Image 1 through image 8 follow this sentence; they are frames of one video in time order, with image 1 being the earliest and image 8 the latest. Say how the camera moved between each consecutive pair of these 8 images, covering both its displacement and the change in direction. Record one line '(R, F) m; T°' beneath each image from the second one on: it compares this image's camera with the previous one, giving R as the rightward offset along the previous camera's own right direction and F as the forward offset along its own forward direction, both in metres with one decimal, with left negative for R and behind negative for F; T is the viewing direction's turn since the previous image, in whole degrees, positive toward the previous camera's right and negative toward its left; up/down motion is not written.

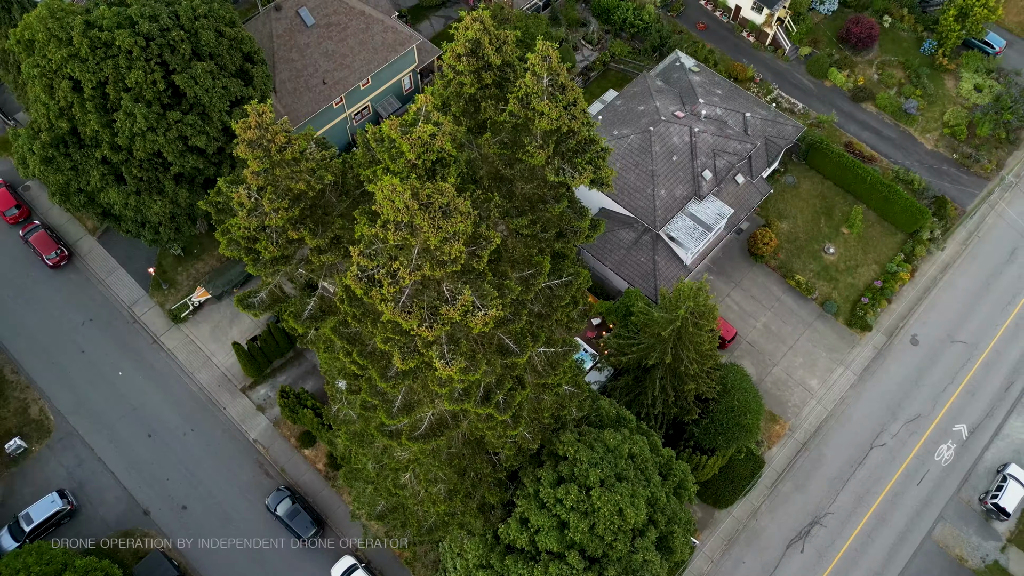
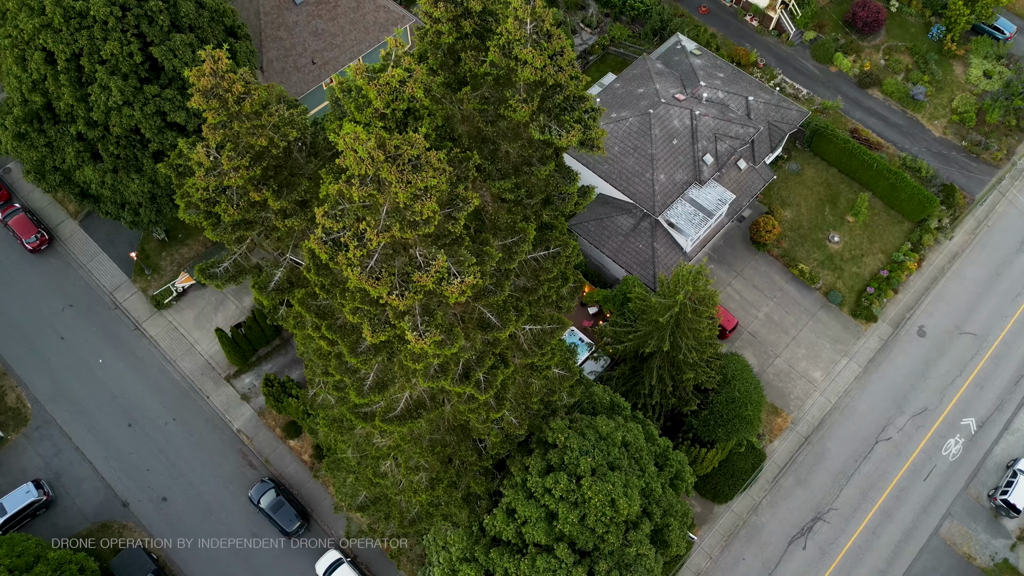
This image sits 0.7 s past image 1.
(+0.4, +1.2) m; 0°
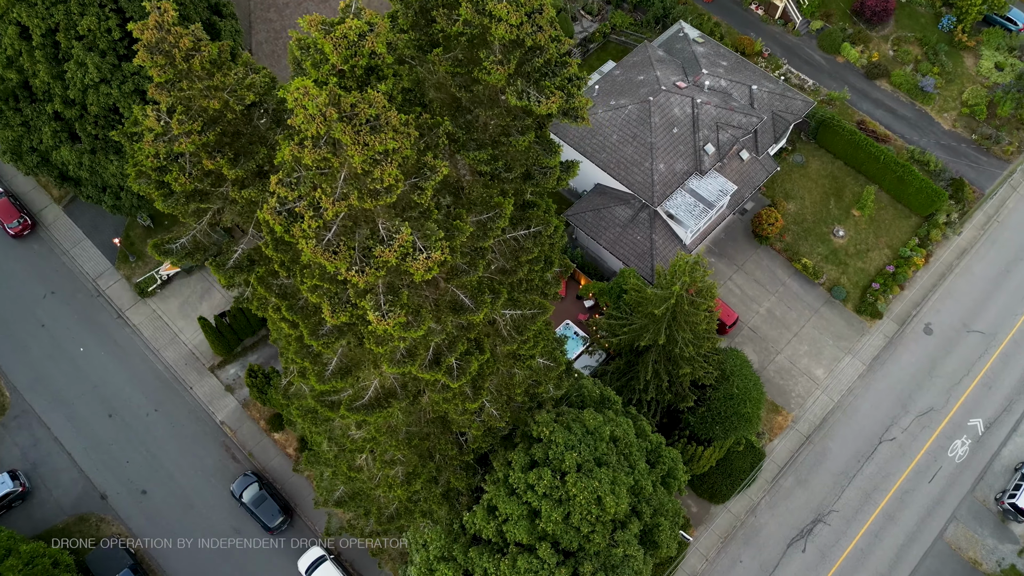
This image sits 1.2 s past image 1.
(+0.5, +1.0) m; 0°
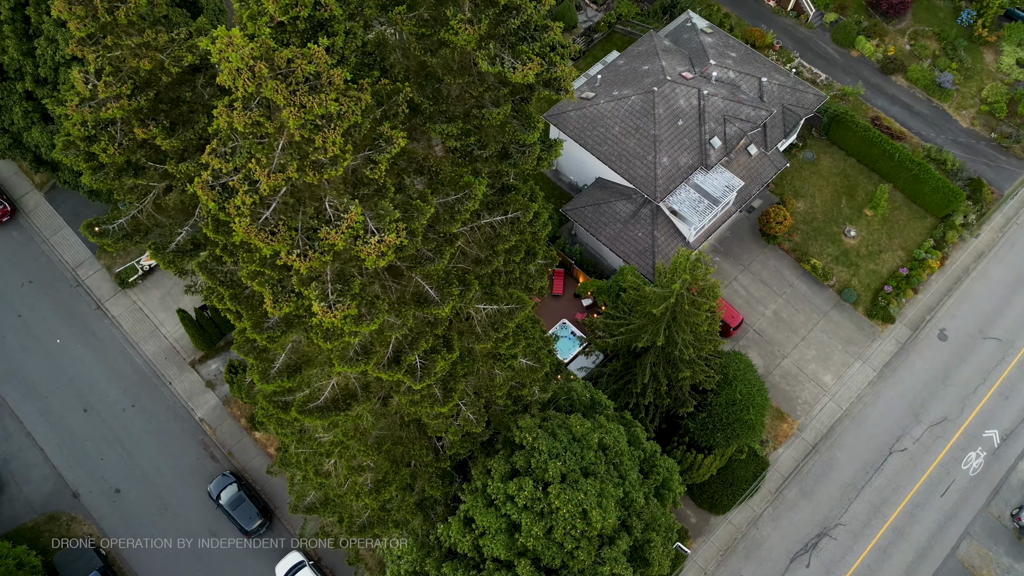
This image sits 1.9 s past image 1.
(+0.6, +1.5) m; -1°
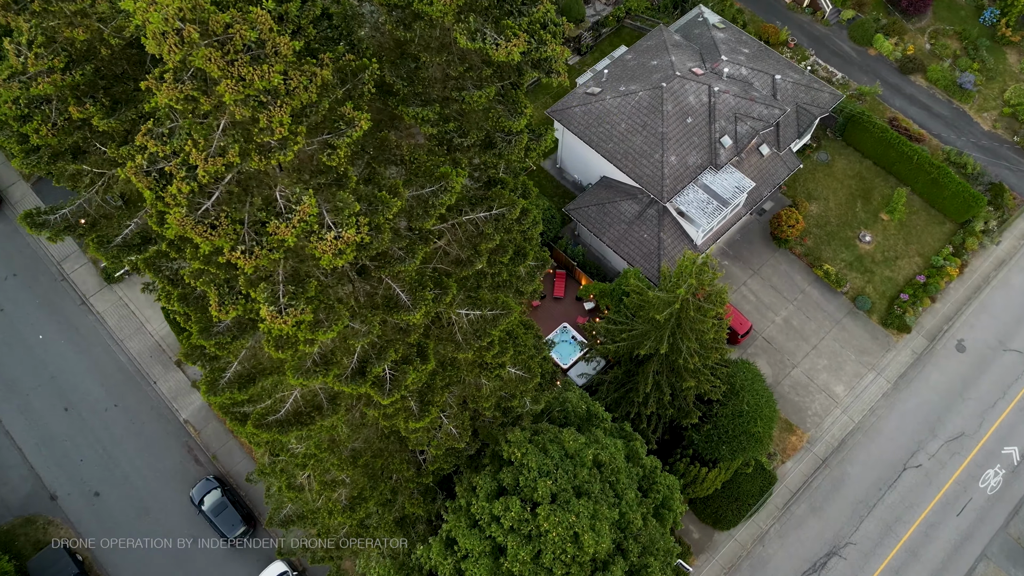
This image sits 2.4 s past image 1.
(+0.4, +1.3) m; -1°
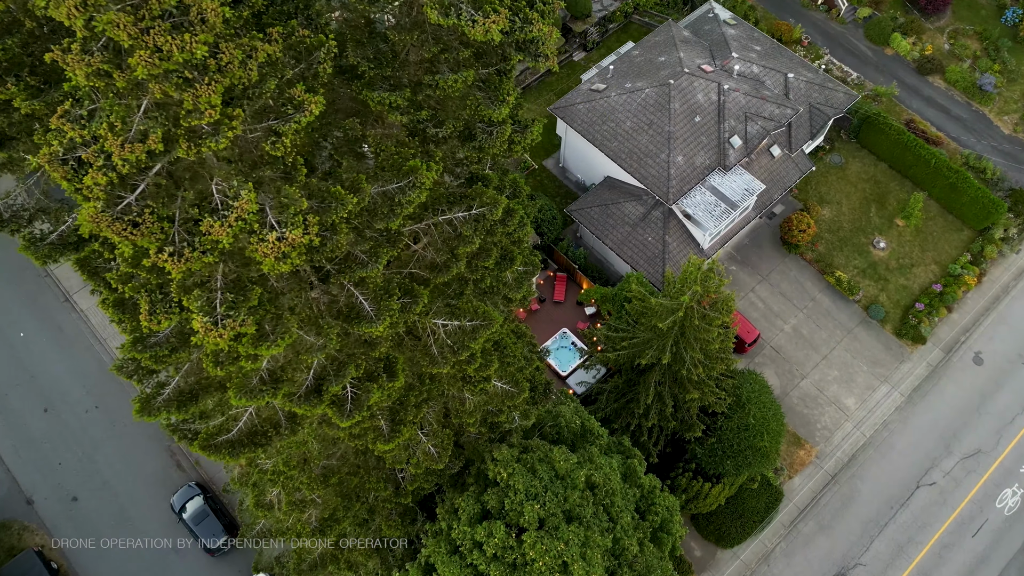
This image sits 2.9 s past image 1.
(+0.4, +1.2) m; -1°
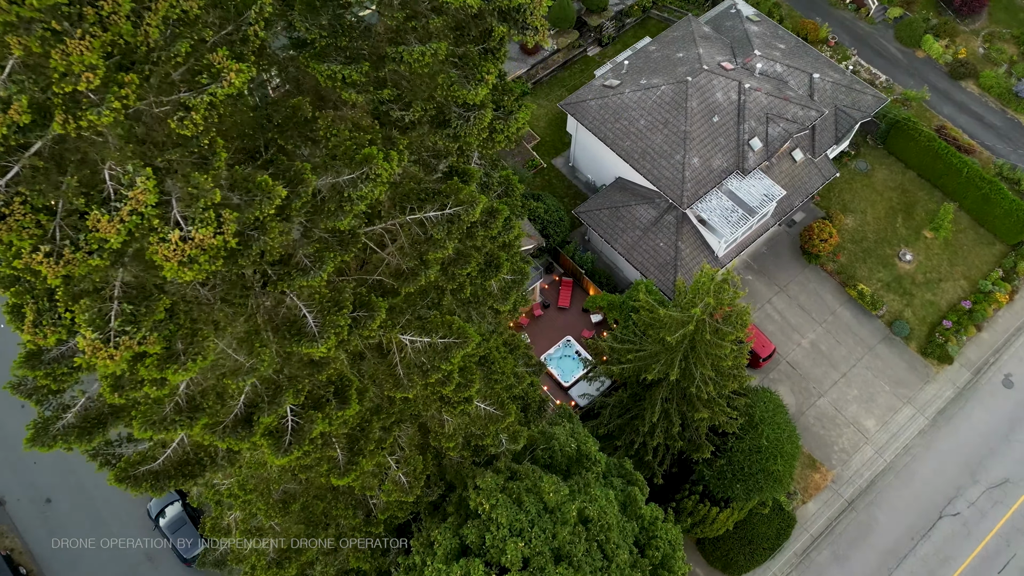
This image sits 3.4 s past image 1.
(+0.4, +1.6) m; -1°
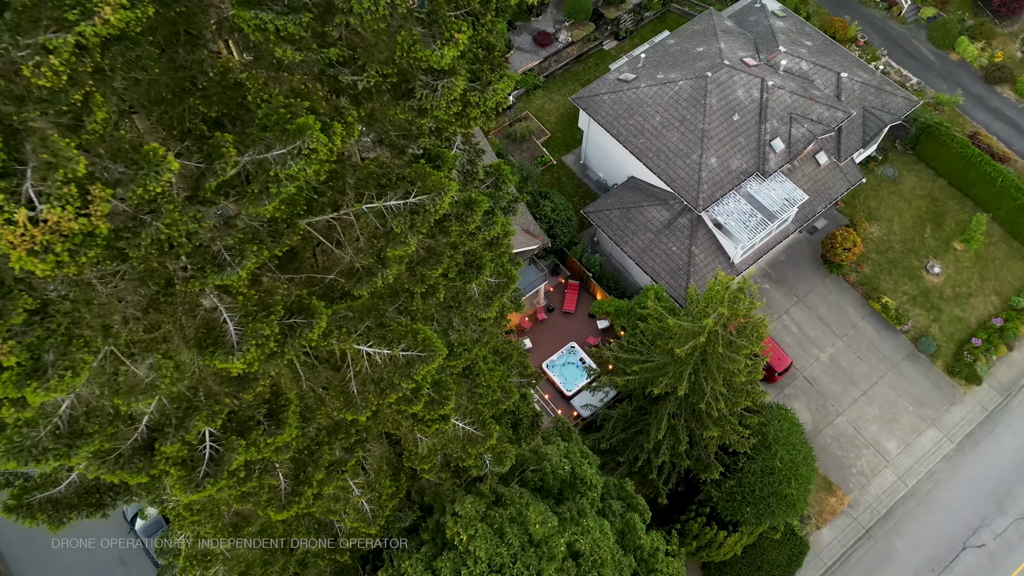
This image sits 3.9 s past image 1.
(+0.4, +1.5) m; -1°
